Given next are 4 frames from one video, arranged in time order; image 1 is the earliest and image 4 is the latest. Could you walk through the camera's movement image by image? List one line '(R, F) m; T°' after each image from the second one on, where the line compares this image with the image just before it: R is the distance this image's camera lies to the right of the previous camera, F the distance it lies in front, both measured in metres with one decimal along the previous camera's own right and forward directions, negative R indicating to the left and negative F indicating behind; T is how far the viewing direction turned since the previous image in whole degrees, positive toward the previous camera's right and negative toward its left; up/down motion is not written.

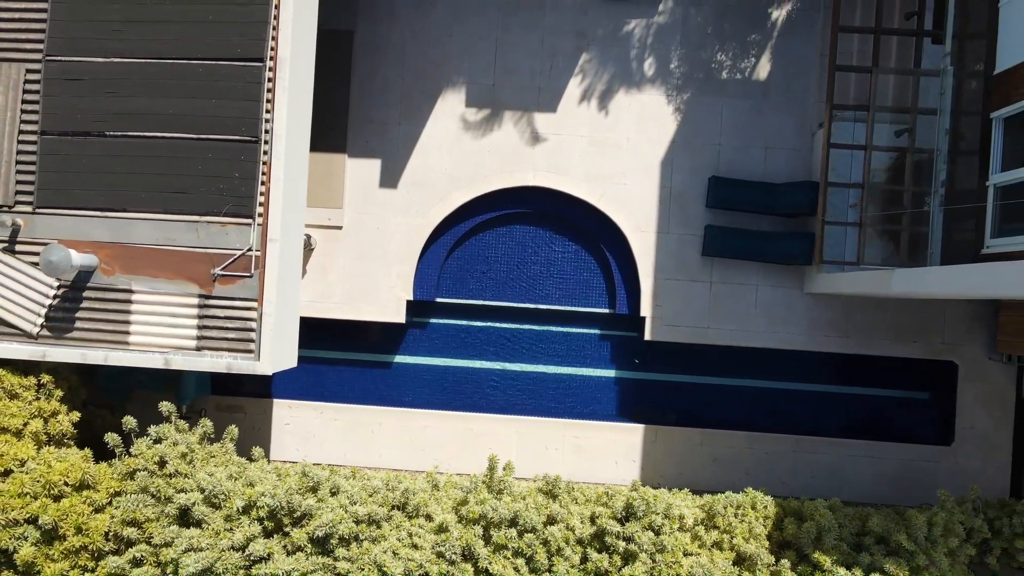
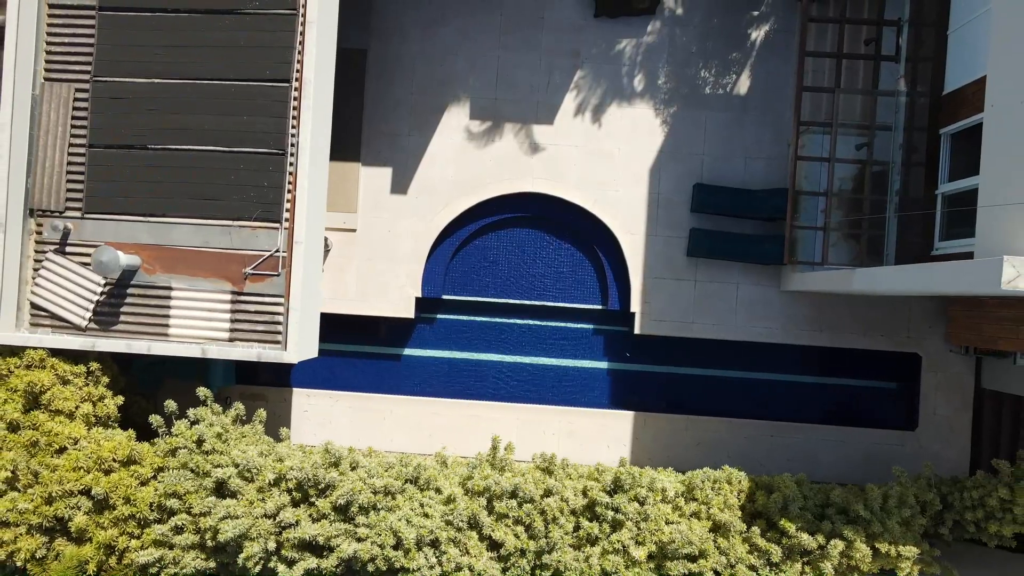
(0.0, -0.8) m; 0°
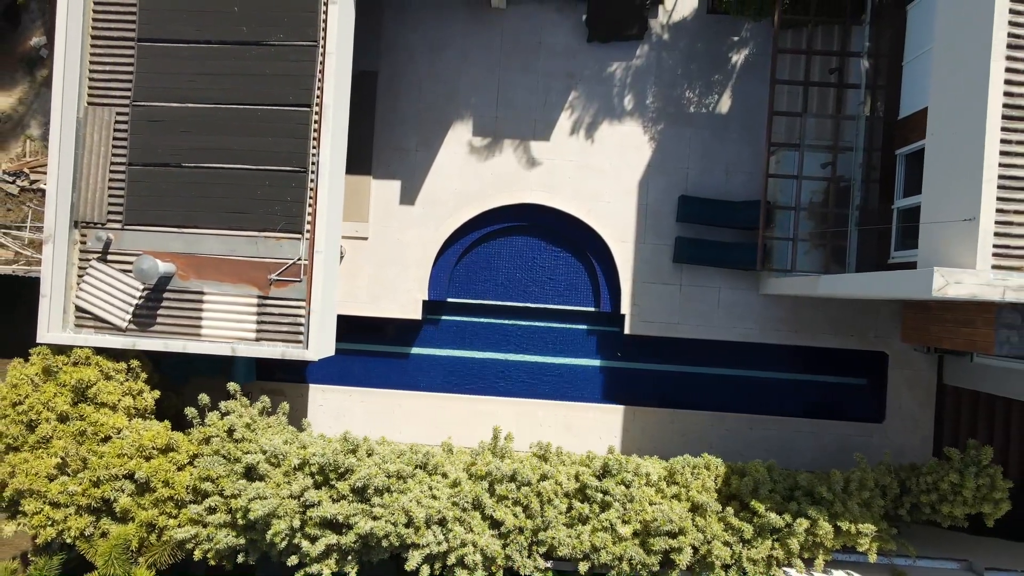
(0.0, -0.9) m; 0°
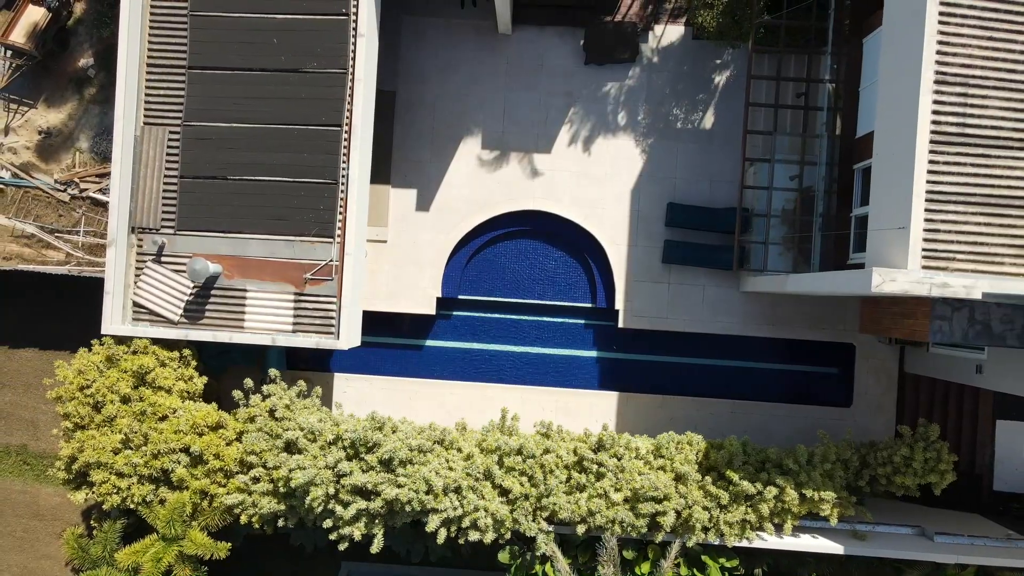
(-0.1, -1.2) m; 0°
